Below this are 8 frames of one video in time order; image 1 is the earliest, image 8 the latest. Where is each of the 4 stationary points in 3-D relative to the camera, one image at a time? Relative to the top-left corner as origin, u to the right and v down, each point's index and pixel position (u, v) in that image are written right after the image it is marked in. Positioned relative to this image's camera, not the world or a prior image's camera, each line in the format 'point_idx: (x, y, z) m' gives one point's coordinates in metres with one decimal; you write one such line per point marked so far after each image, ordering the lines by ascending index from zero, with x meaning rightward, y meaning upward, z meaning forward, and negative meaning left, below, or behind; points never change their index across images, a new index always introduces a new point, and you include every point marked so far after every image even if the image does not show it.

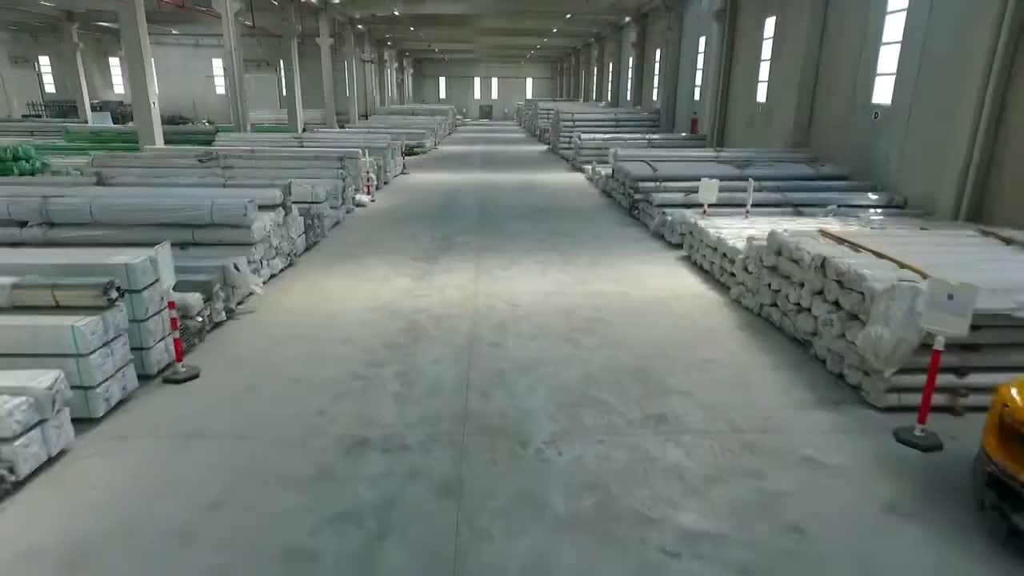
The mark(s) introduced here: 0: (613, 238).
0: (+1.5, +0.7, +8.9) m
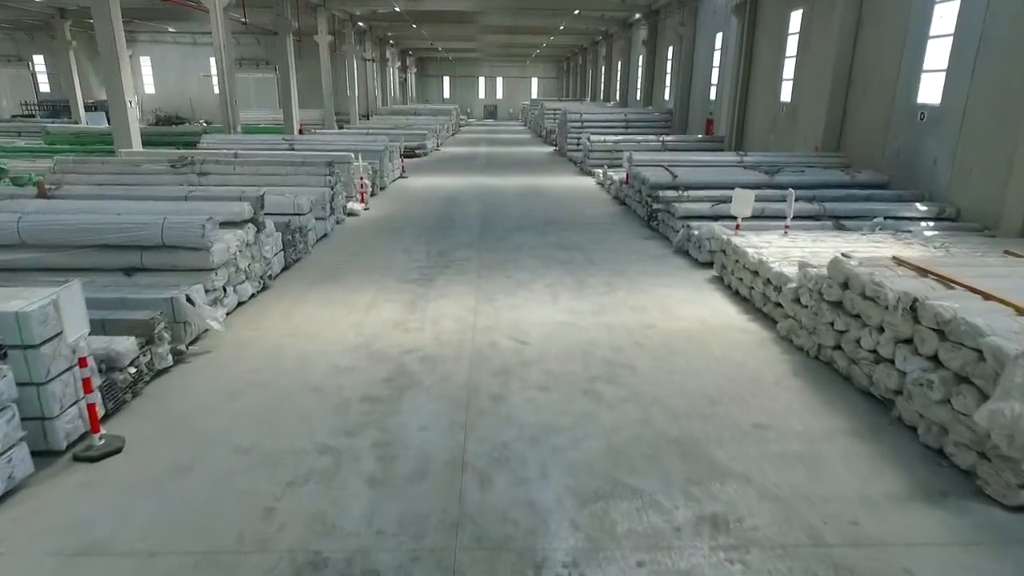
0: (+1.6, +0.4, +7.9) m
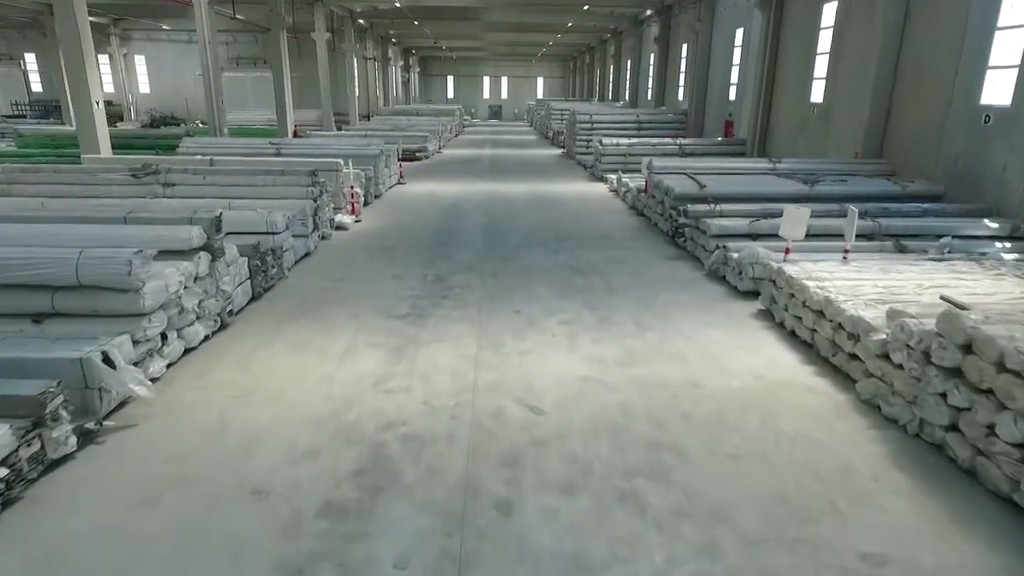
0: (+1.7, +0.1, +6.8) m
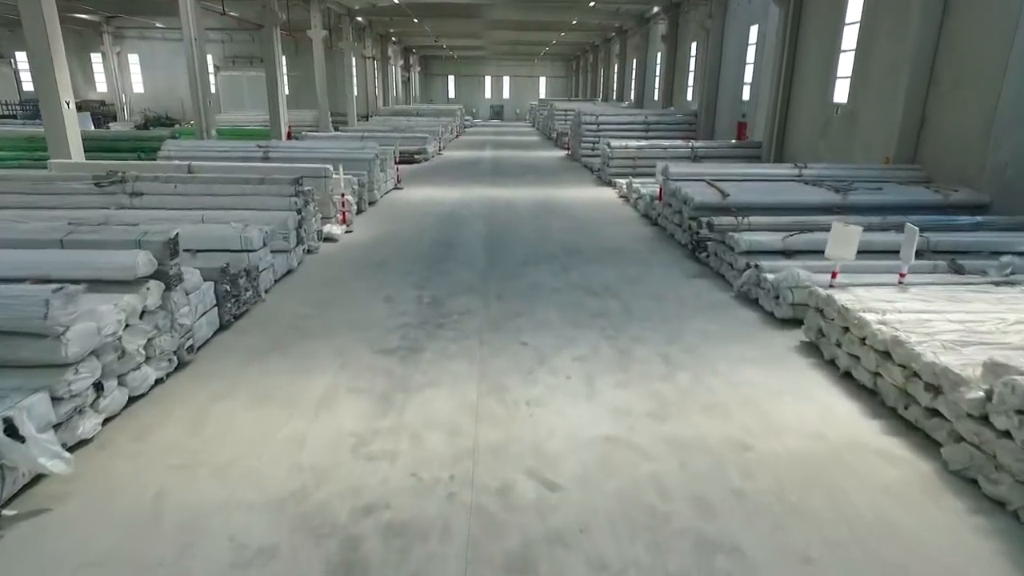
0: (+1.7, -0.1, +6.1) m
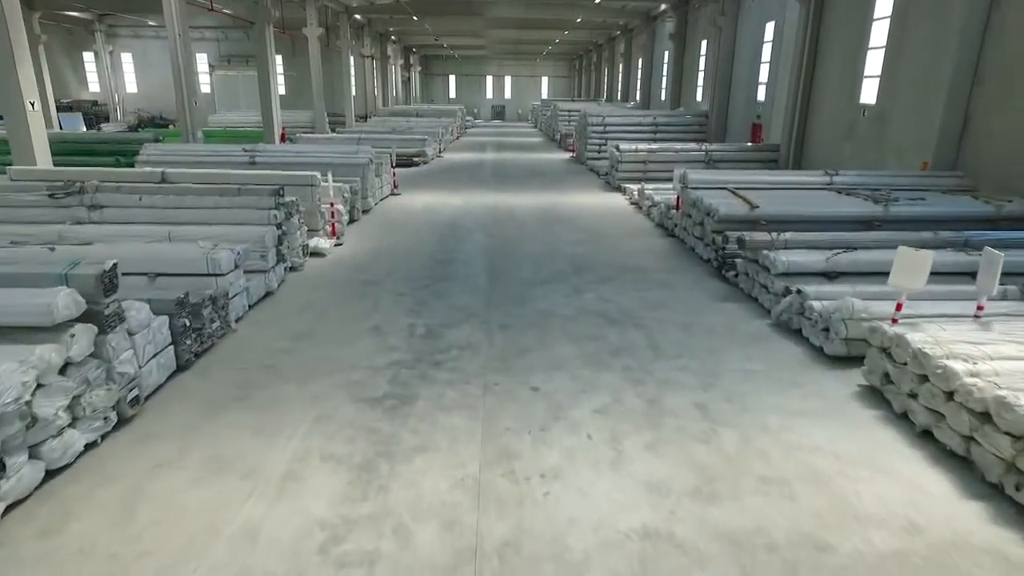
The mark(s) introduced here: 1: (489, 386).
0: (+1.8, -0.4, +5.3) m
1: (-0.2, -0.7, +4.3) m
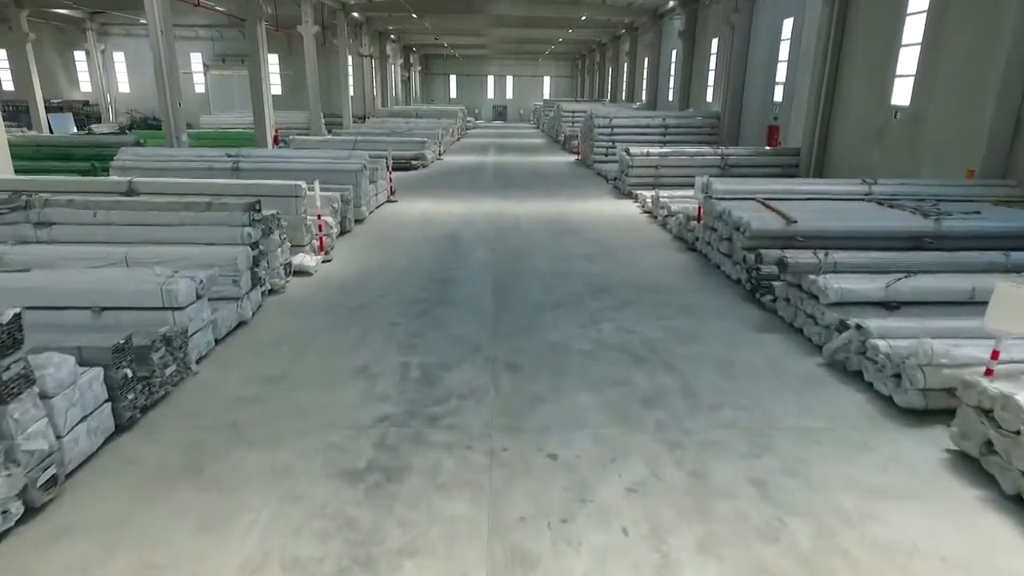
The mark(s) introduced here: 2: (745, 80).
0: (+1.9, -0.7, +4.5) m
1: (-0.1, -1.0, +3.5) m
2: (+6.4, +5.7, +16.2) m
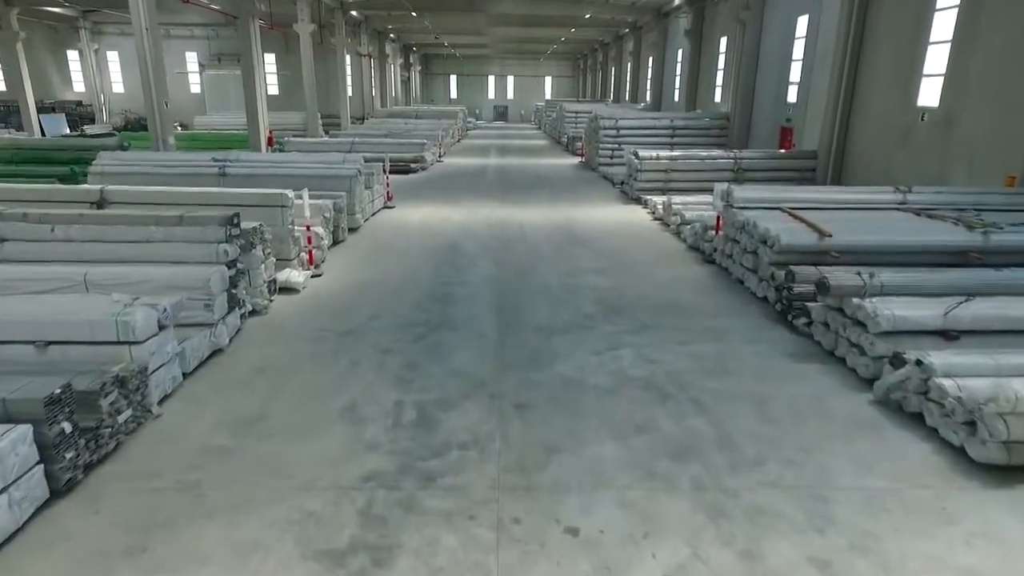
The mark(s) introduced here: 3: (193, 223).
0: (+1.9, -0.9, +4.0) m
1: (0.0, -1.2, +2.9) m
2: (+6.5, +5.5, +15.6) m
3: (-2.7, +0.5, +5.0) m
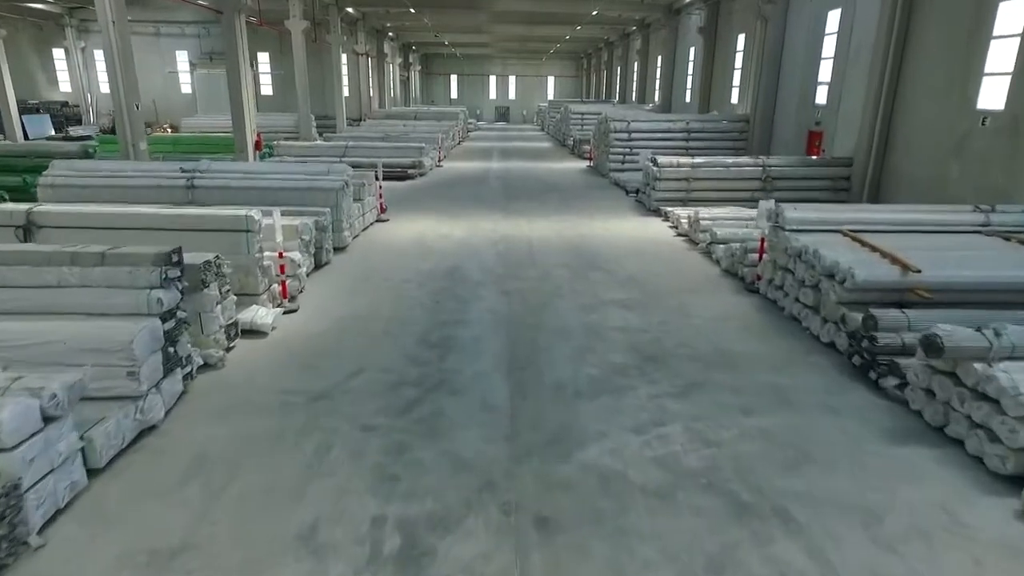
0: (+2.0, -1.2, +2.9) m
1: (+0.1, -1.5, +1.8) m
2: (+6.6, +5.1, +14.5) m
3: (-2.6, +0.2, +3.9) m
